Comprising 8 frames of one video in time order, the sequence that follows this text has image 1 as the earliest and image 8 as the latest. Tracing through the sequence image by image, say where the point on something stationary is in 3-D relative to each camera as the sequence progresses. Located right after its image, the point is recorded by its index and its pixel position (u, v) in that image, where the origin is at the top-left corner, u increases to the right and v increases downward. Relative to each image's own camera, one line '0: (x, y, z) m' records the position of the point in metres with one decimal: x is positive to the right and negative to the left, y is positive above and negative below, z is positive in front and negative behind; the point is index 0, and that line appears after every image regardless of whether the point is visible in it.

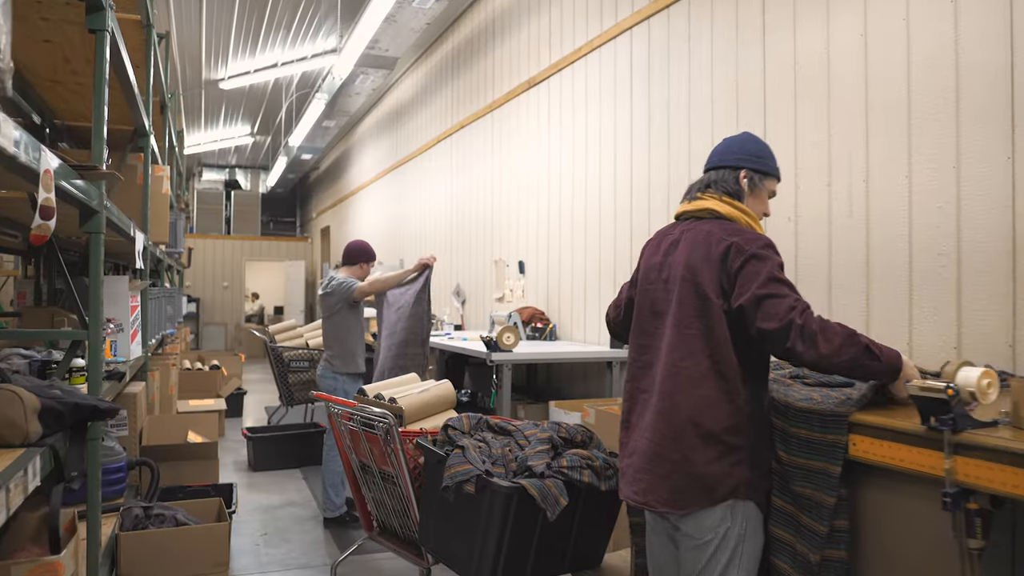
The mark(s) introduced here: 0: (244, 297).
0: (-4.8, -0.1, +14.5) m
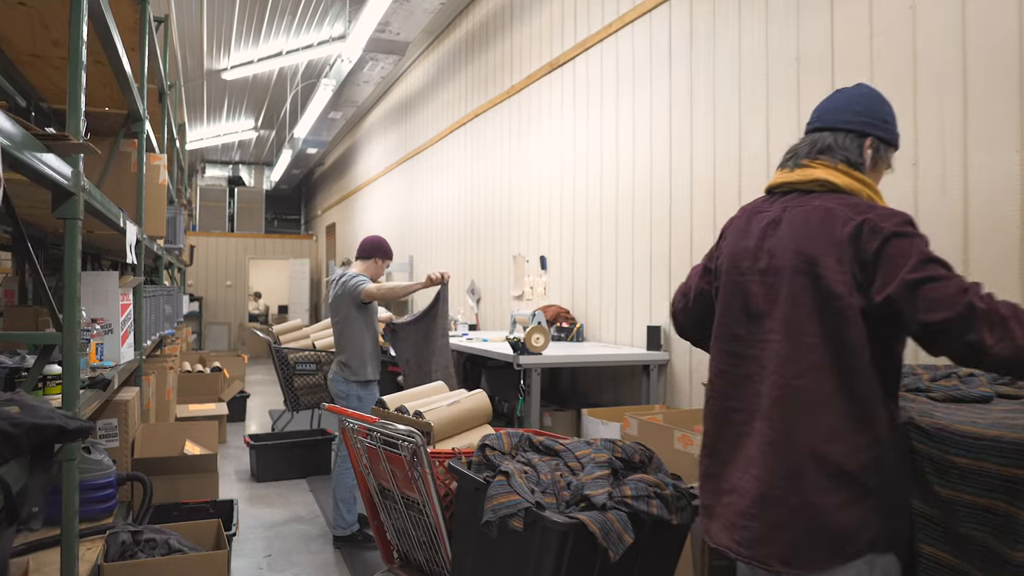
0: (-4.6, -0.1, +14.2) m
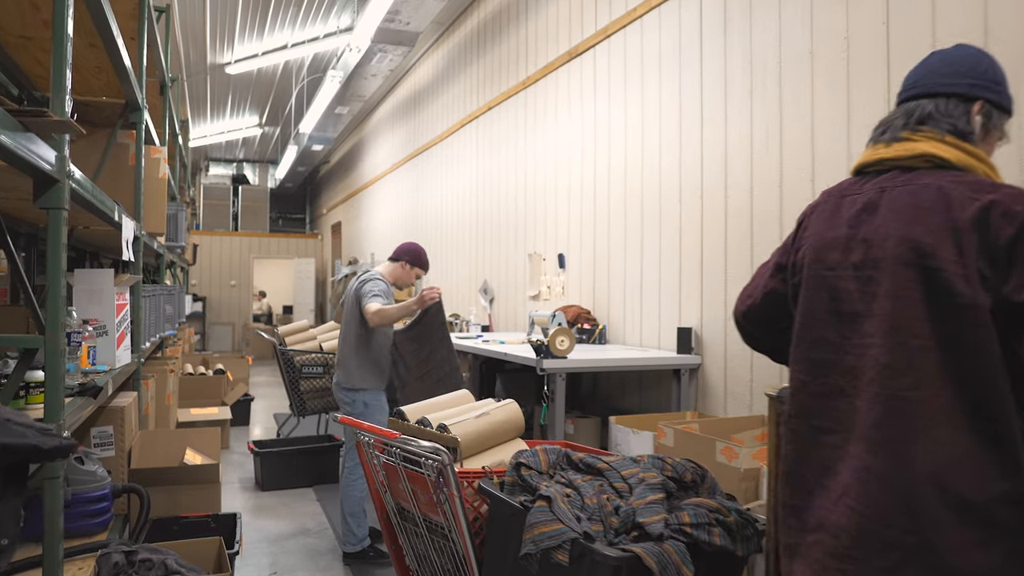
0: (-4.5, -0.1, +14.0) m
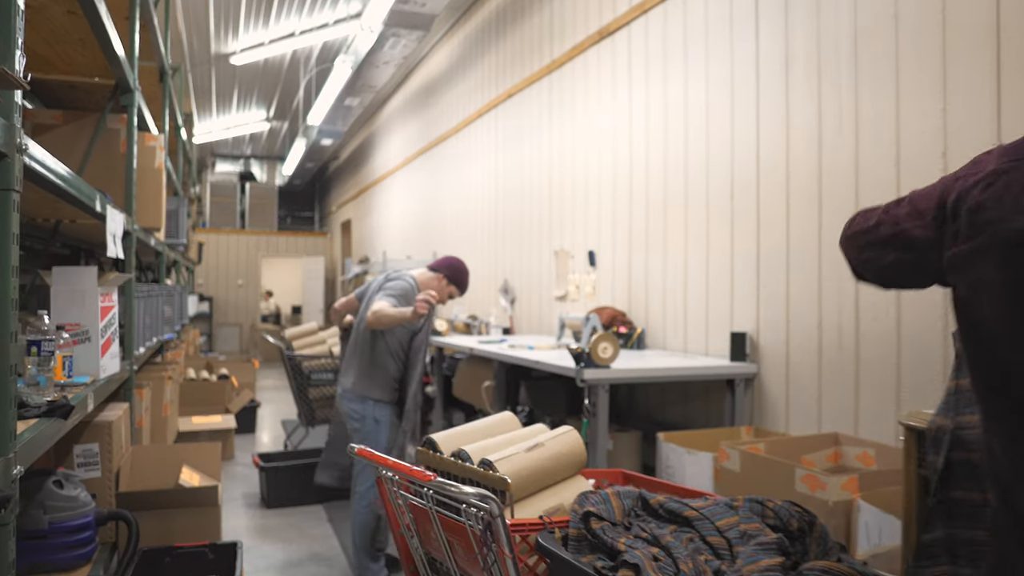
0: (-4.2, -0.1, +13.7) m
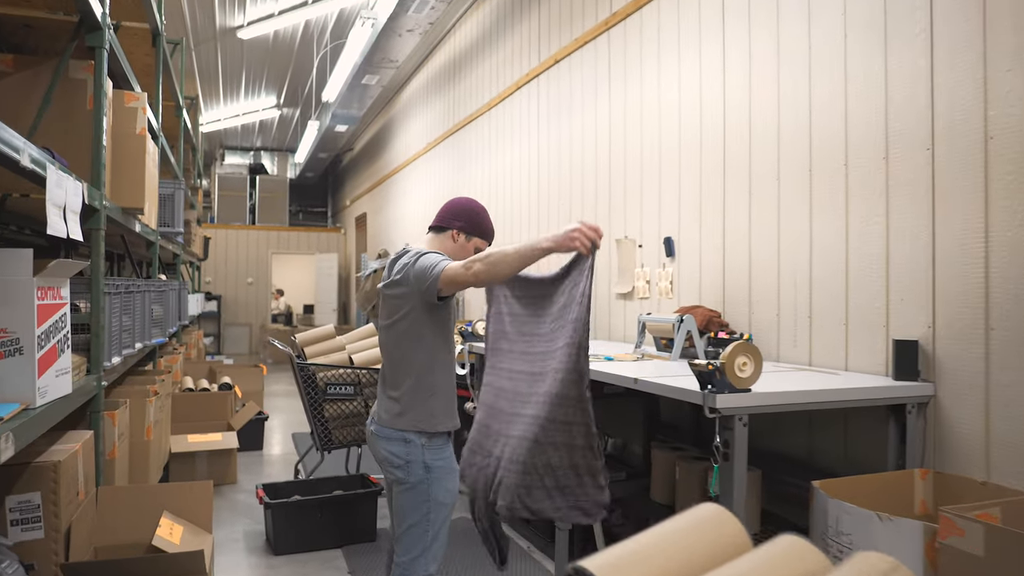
0: (-3.9, -0.1, +13.0) m
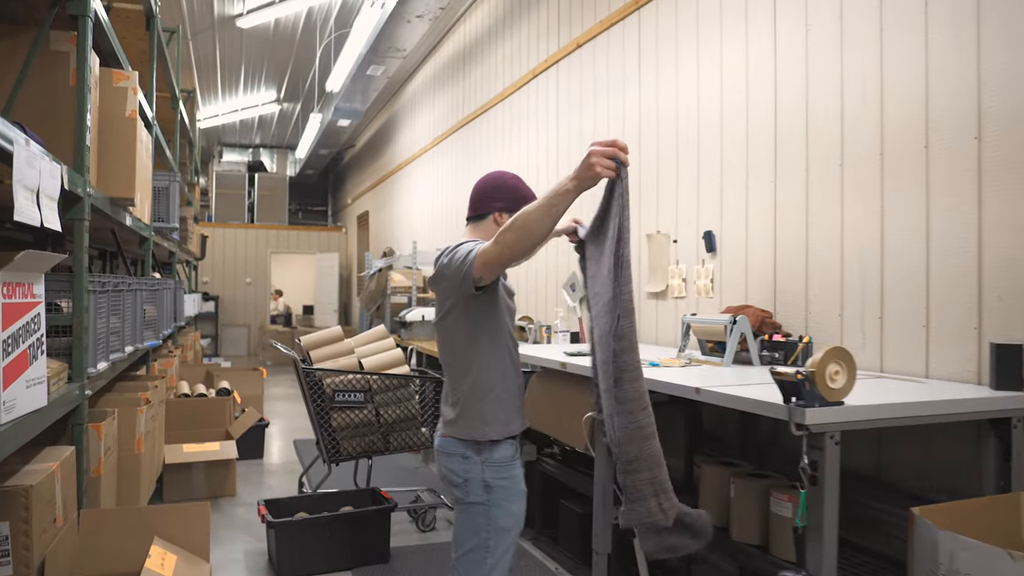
0: (-3.8, -0.1, +12.7) m
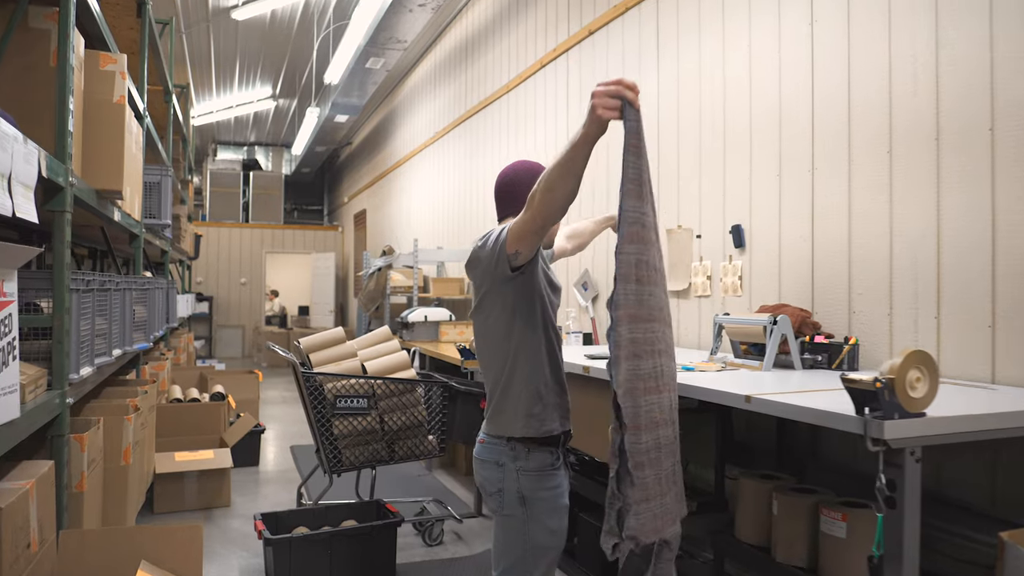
0: (-3.8, -0.1, +12.5) m
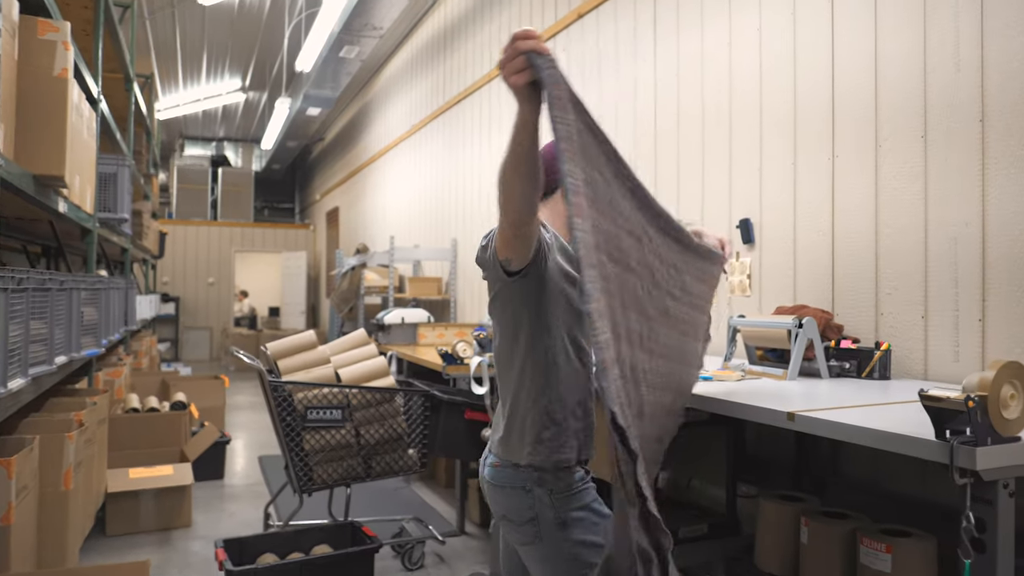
0: (-4.1, -0.1, +12.1) m
